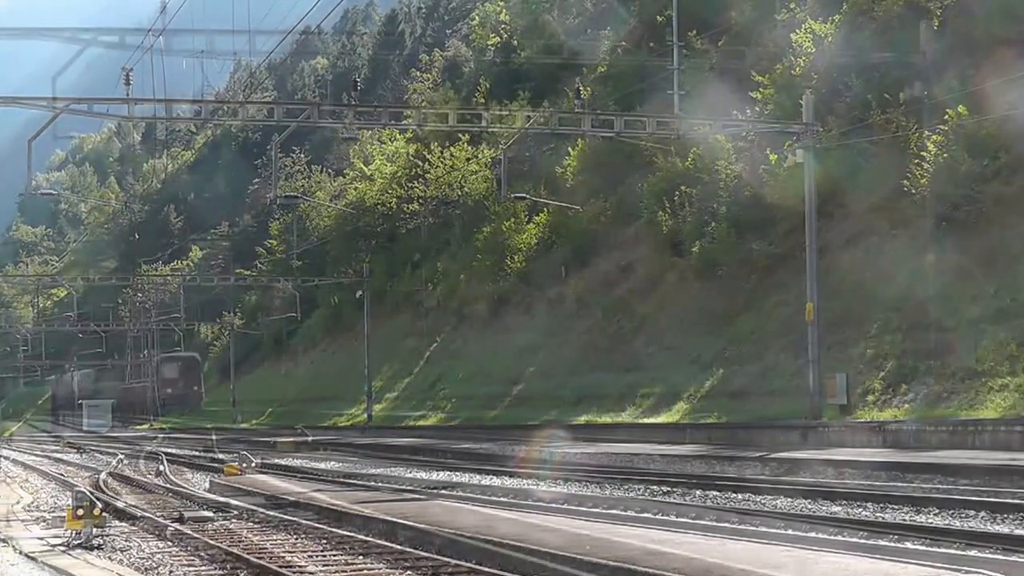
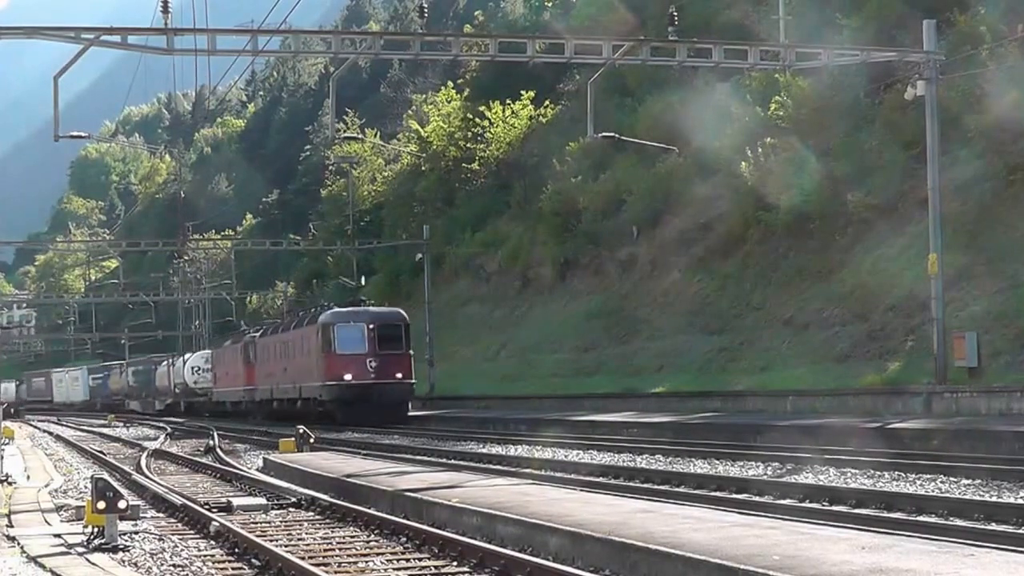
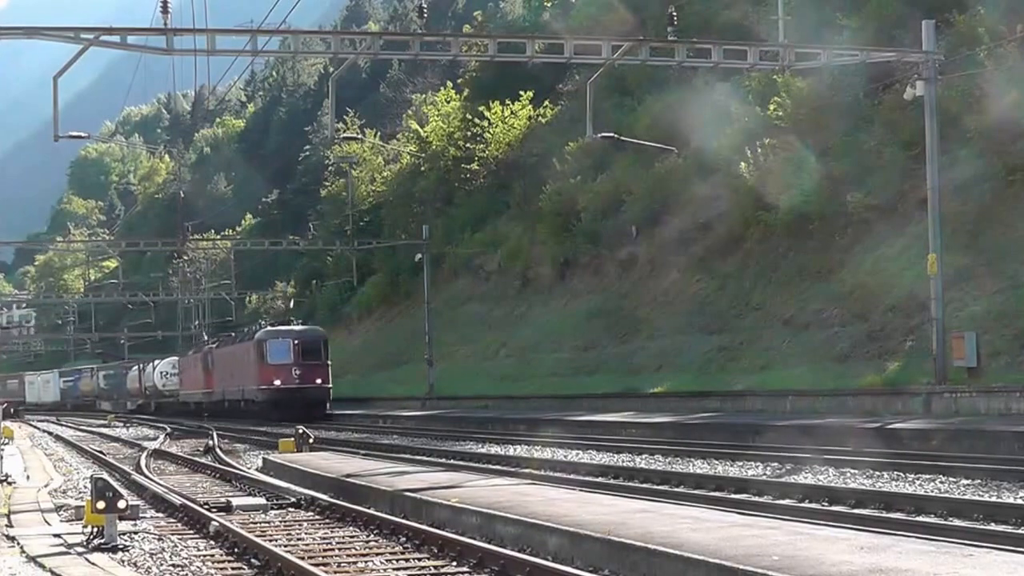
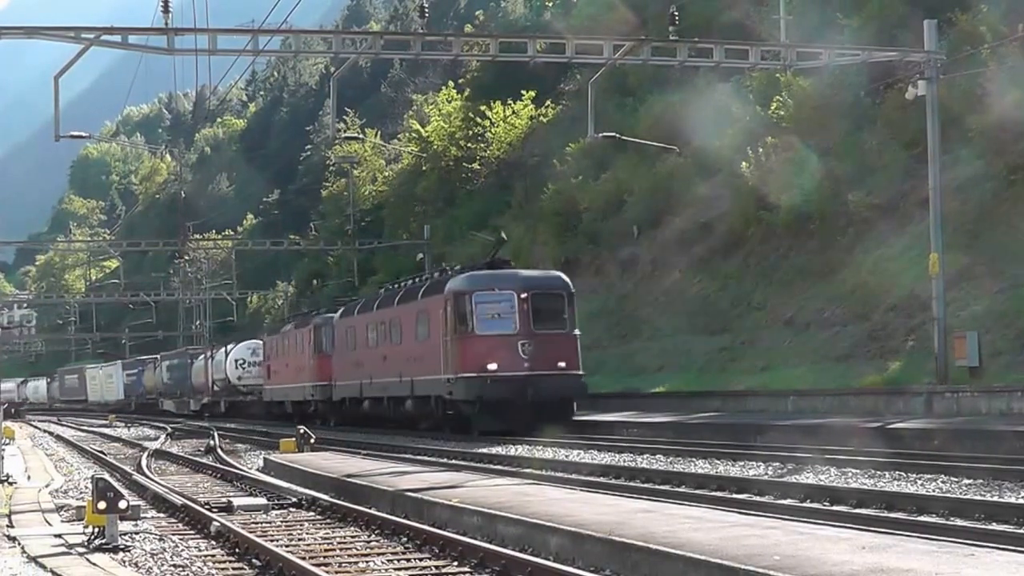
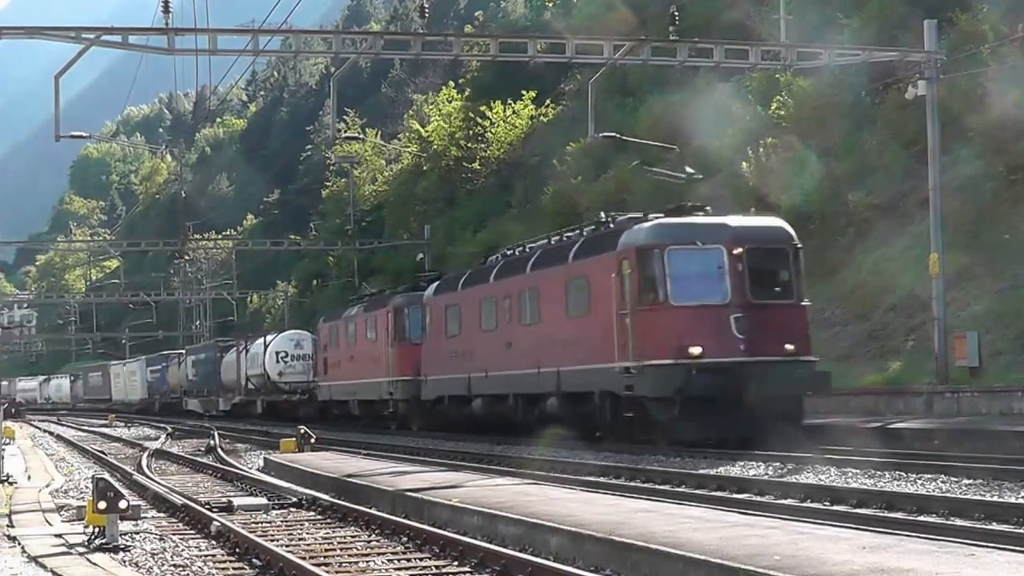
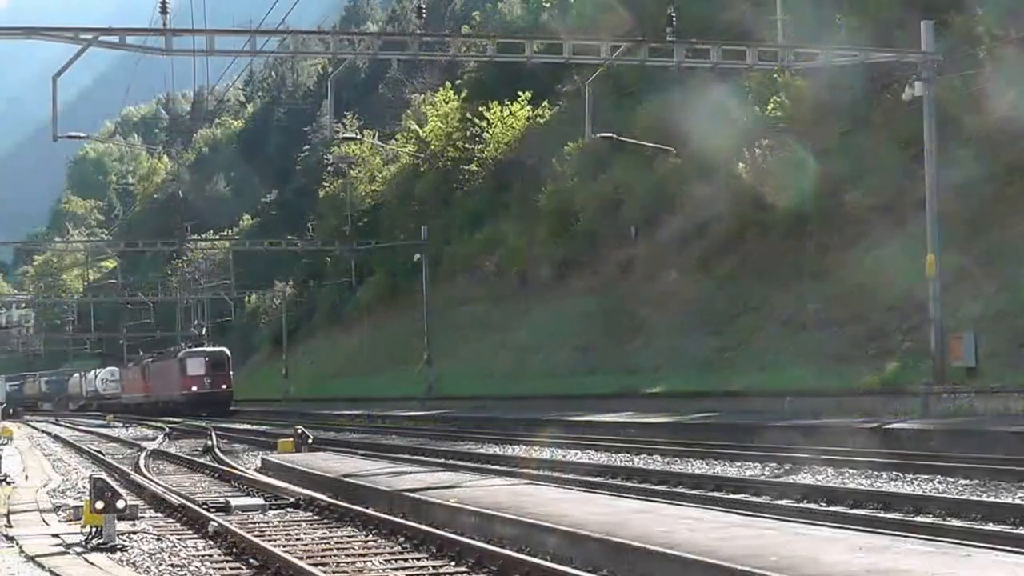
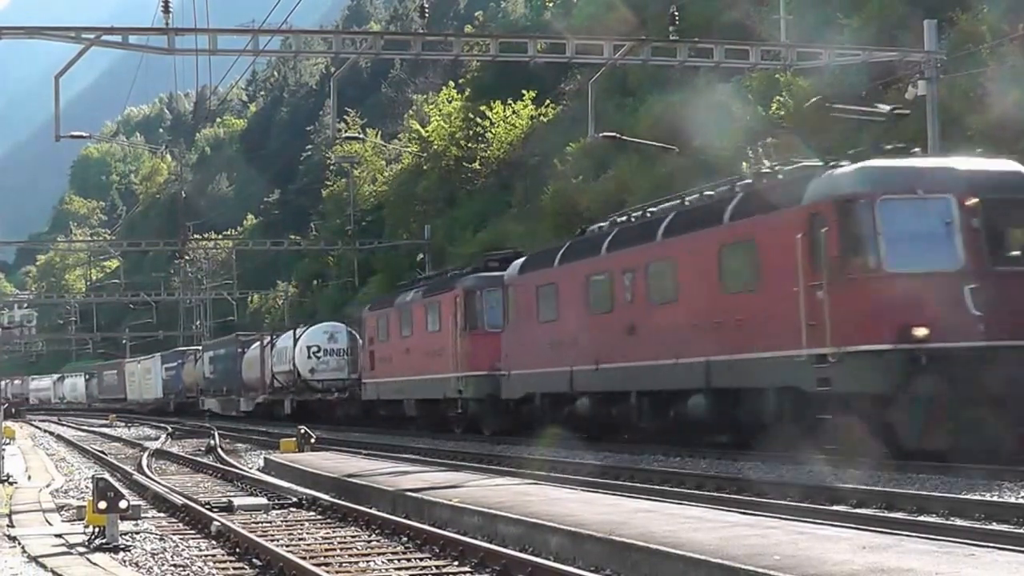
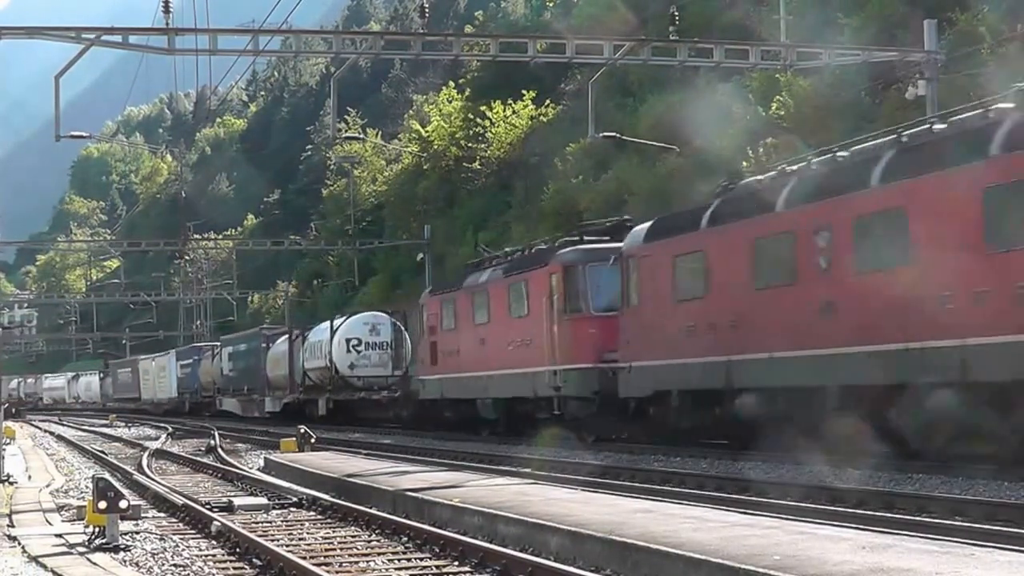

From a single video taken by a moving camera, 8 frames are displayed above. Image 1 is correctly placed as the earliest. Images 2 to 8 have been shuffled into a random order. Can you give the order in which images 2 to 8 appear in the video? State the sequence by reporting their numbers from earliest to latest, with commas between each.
6, 3, 2, 4, 5, 7, 8
